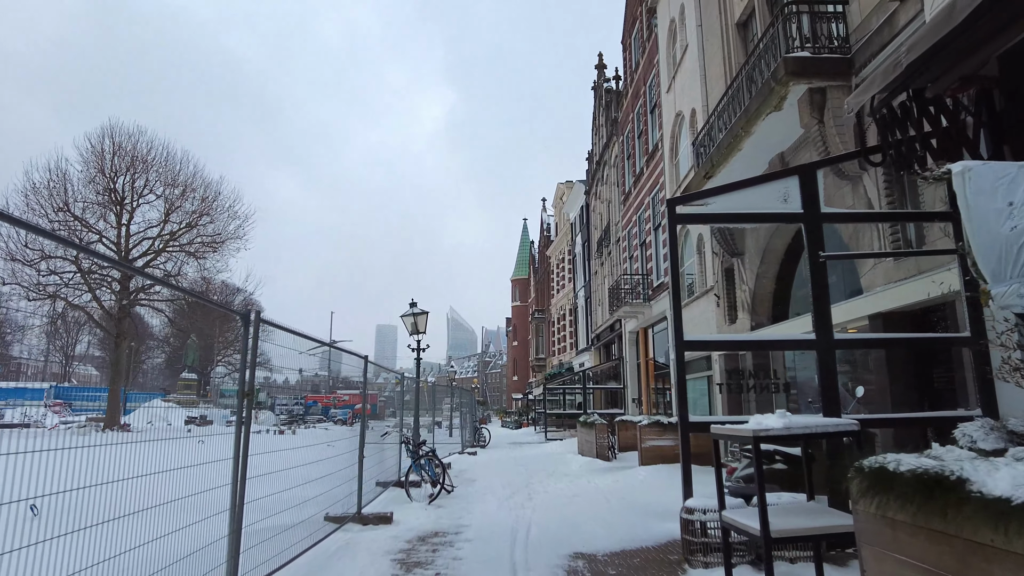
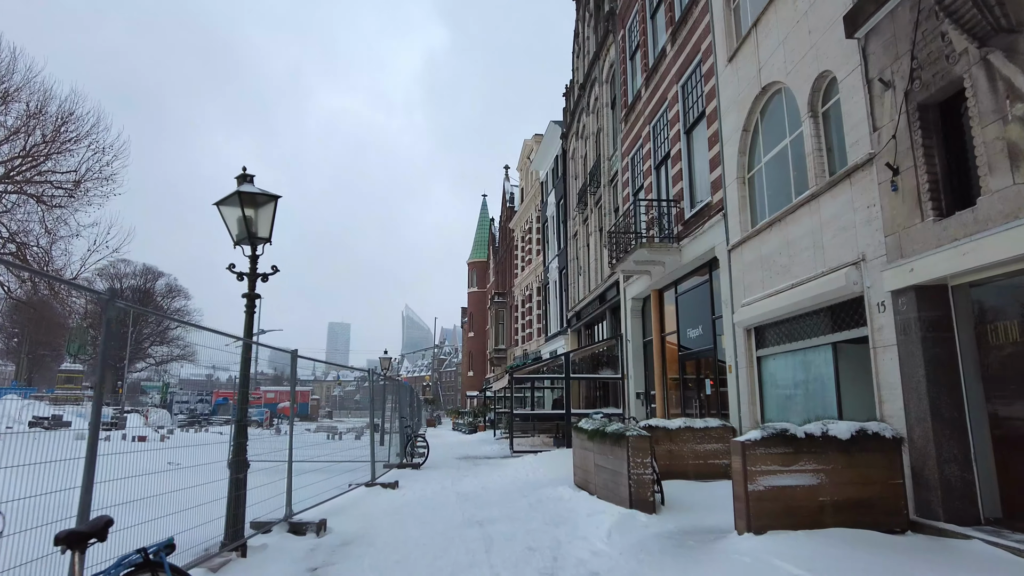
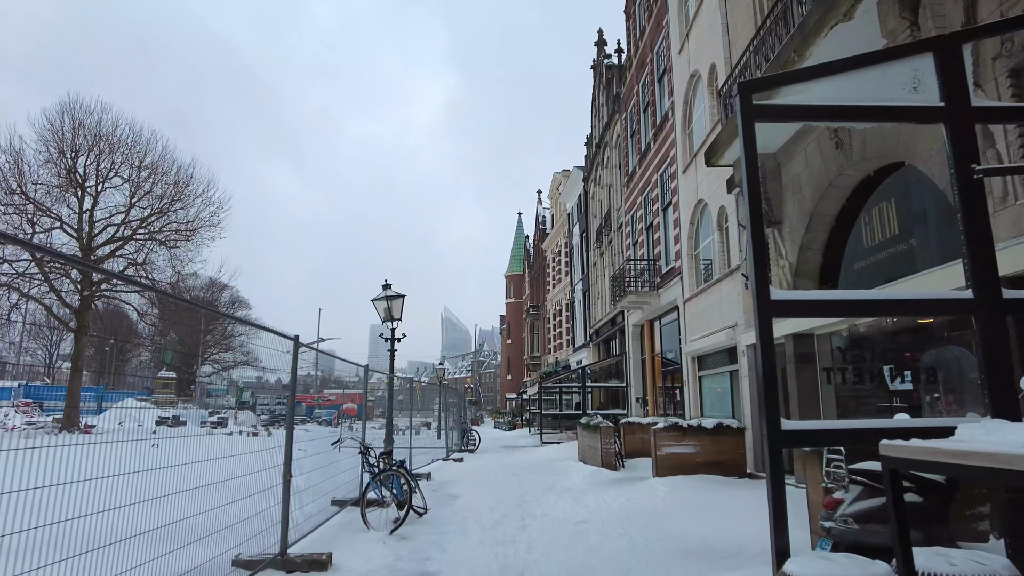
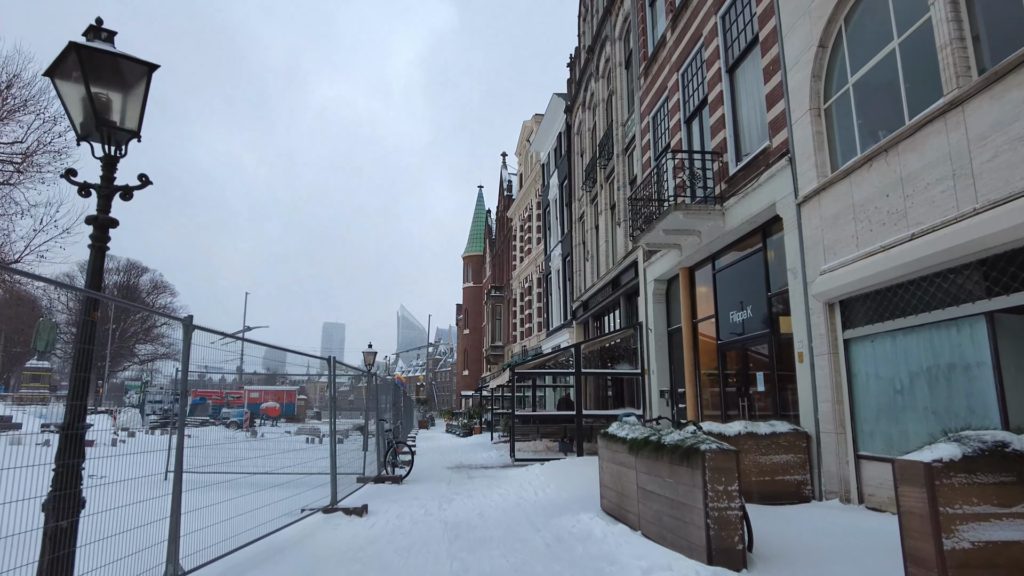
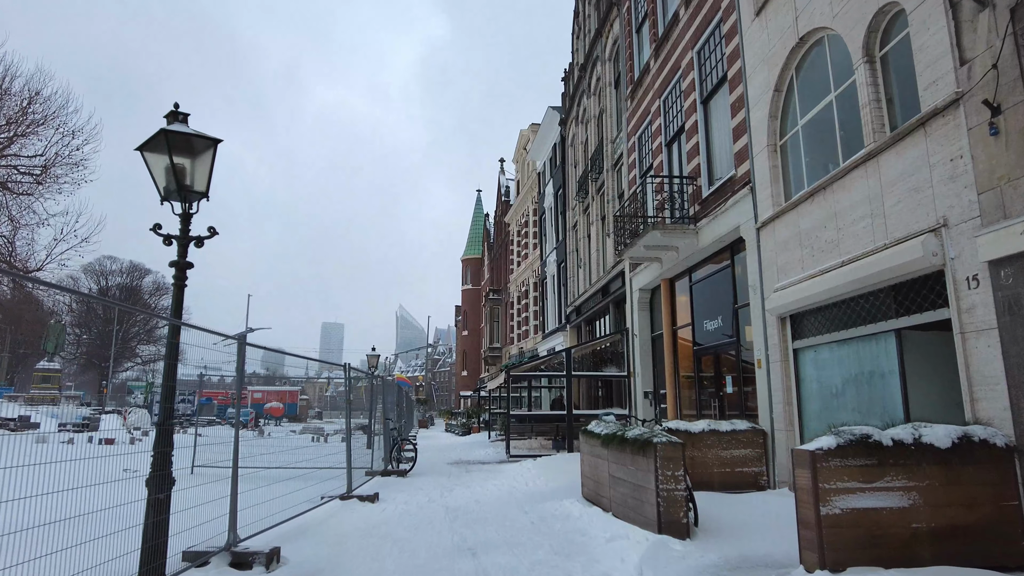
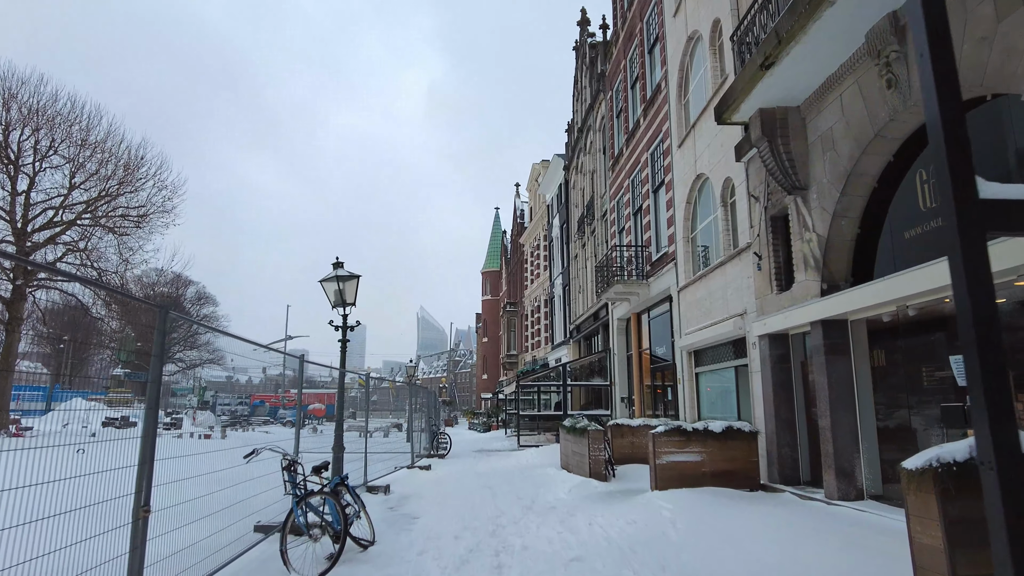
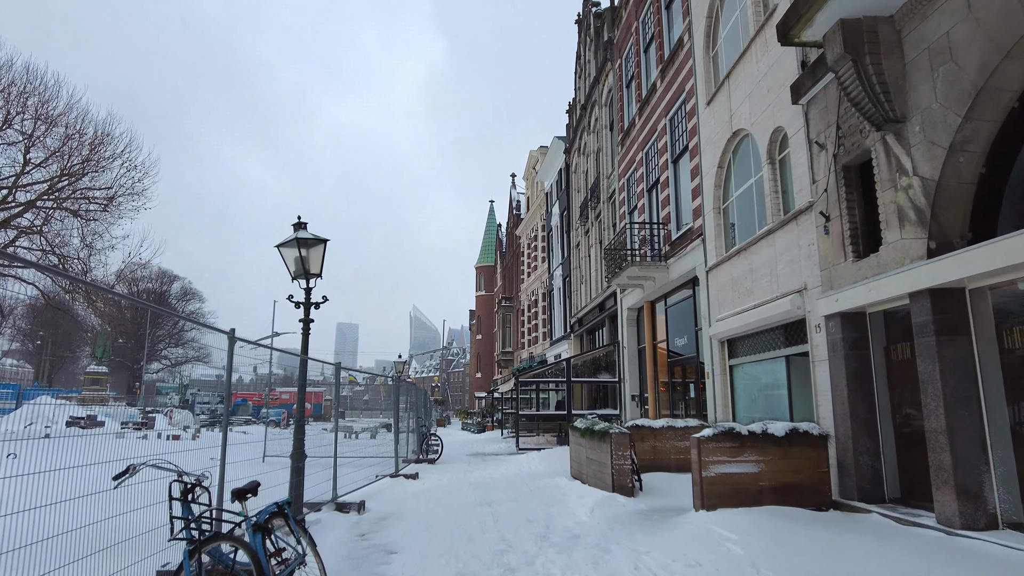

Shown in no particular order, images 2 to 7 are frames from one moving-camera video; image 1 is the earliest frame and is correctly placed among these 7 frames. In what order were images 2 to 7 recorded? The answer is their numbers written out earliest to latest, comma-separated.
3, 6, 7, 2, 5, 4
